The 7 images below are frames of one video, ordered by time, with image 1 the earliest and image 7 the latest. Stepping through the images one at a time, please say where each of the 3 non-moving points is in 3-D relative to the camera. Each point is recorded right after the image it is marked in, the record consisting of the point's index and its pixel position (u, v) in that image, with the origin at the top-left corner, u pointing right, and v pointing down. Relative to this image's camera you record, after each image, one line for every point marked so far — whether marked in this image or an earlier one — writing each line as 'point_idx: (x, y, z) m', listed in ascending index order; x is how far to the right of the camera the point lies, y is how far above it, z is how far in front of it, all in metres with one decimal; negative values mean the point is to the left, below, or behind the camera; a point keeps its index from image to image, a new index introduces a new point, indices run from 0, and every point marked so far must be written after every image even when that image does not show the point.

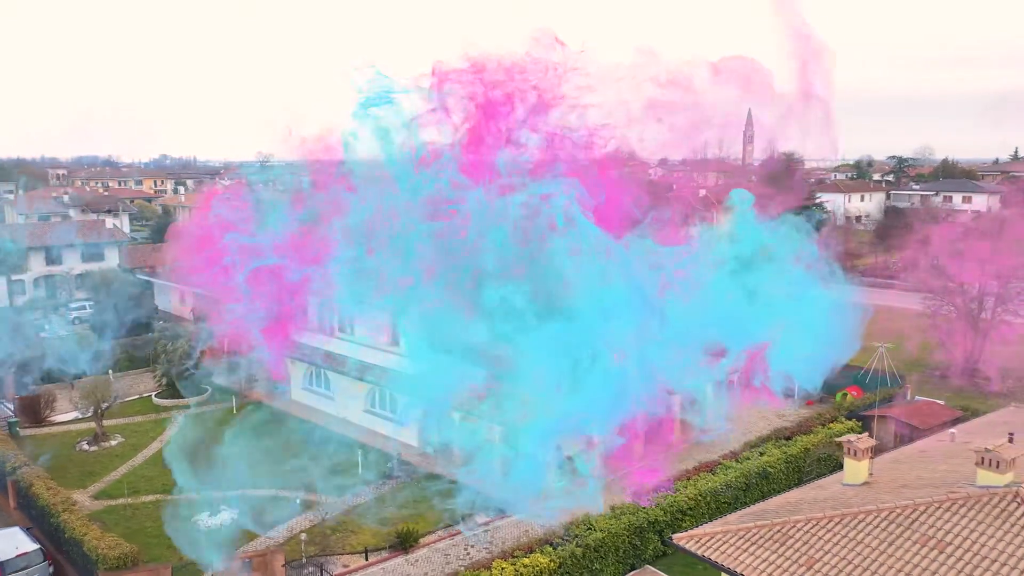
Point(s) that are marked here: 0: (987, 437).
0: (+7.5, -2.3, +13.0) m
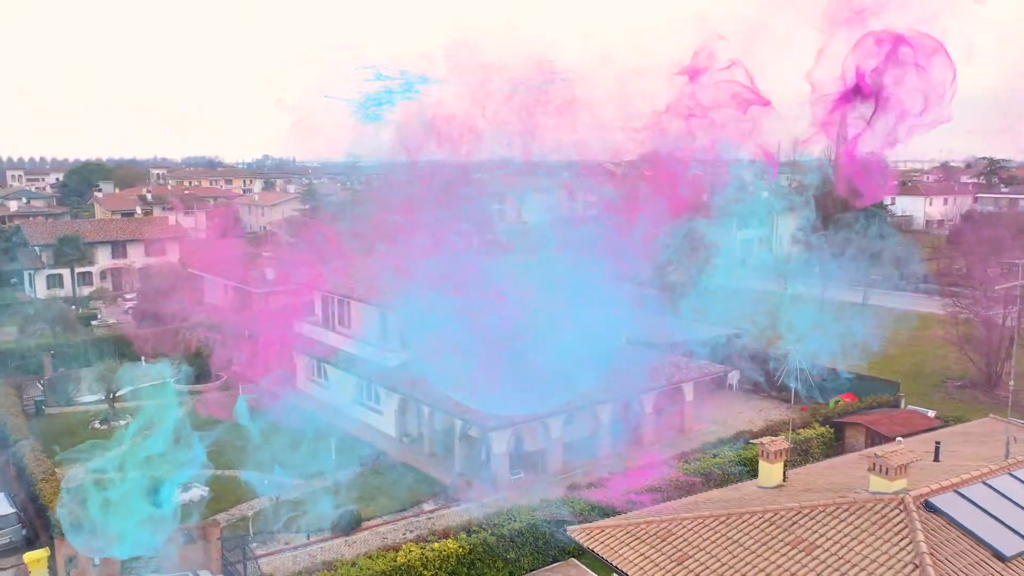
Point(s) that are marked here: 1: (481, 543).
0: (+6.4, -2.4, +12.7) m
1: (-0.5, -3.6, +11.8) m
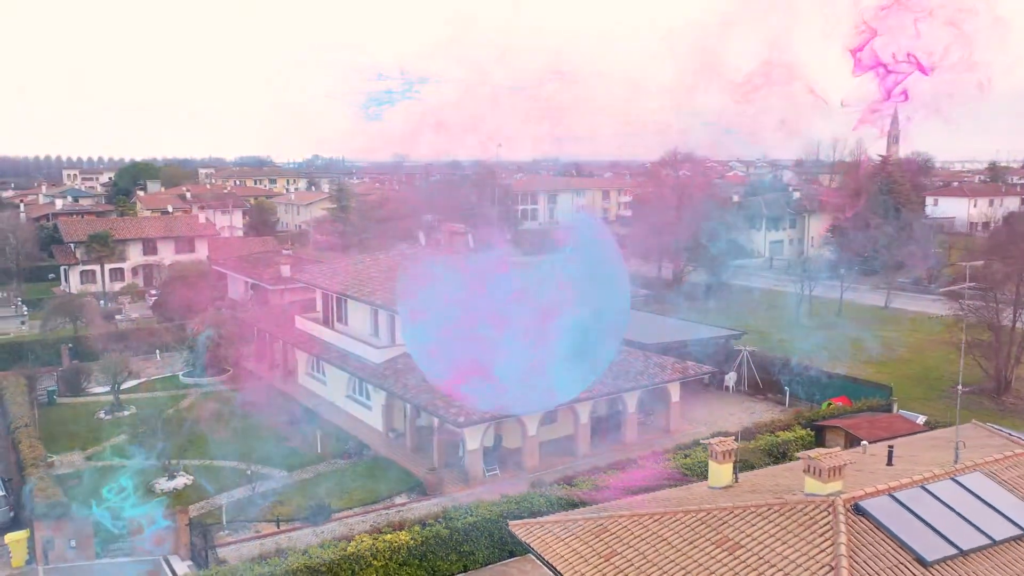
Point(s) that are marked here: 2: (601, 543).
0: (+5.7, -2.4, +12.5) m
1: (-1.2, -3.6, +12.1) m
2: (+1.1, -3.1, +10.1) m
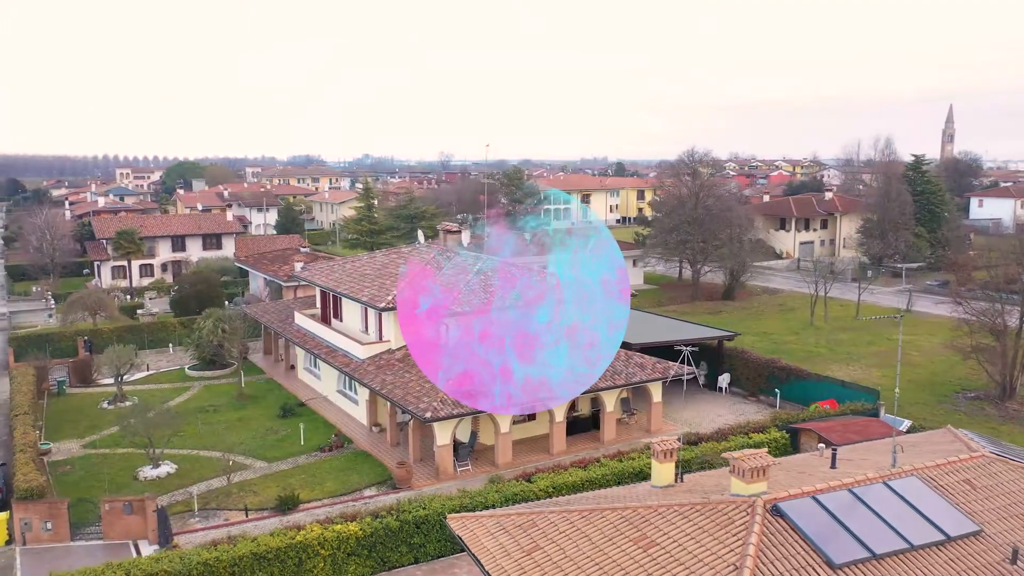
0: (+5.0, -2.4, +12.4) m
1: (-1.9, -3.6, +12.3) m
2: (+0.2, -3.1, +10.2) m
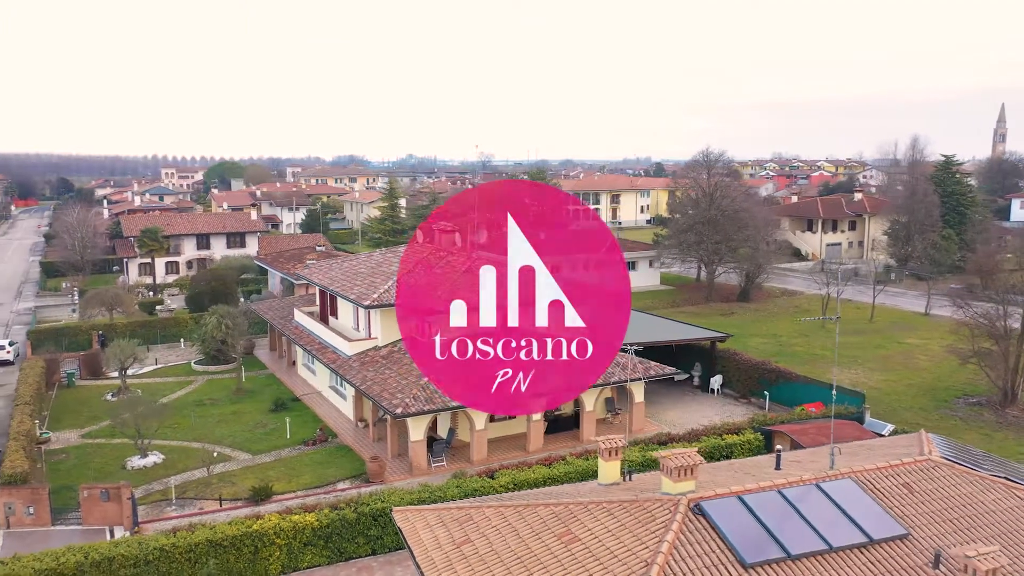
0: (+4.3, -2.5, +12.4) m
1: (-2.7, -3.5, +12.7) m
2: (-0.7, -3.1, +10.4) m
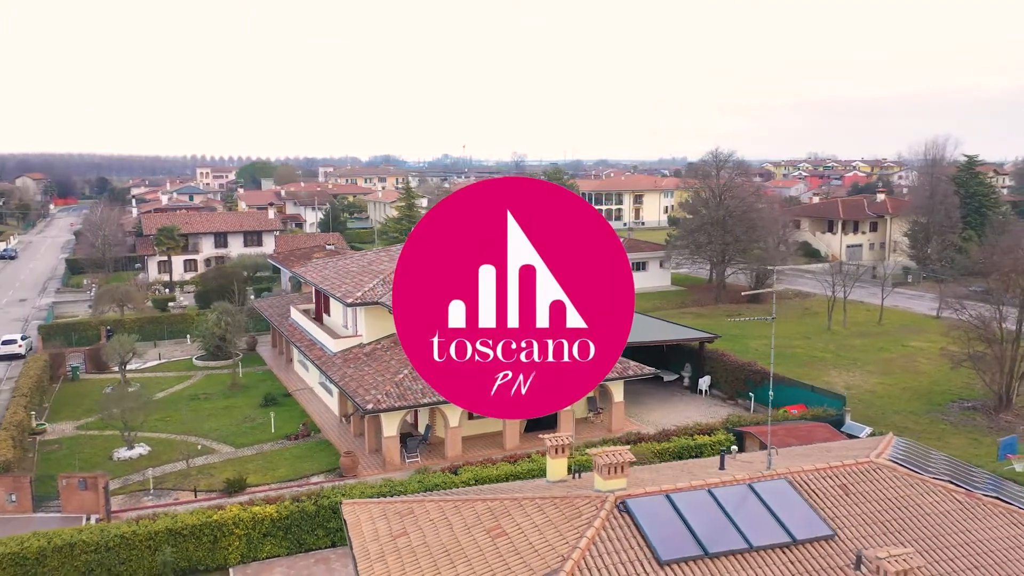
0: (+3.6, -2.5, +12.4) m
1: (-3.4, -3.5, +13.0) m
2: (-1.5, -3.0, +10.7) m
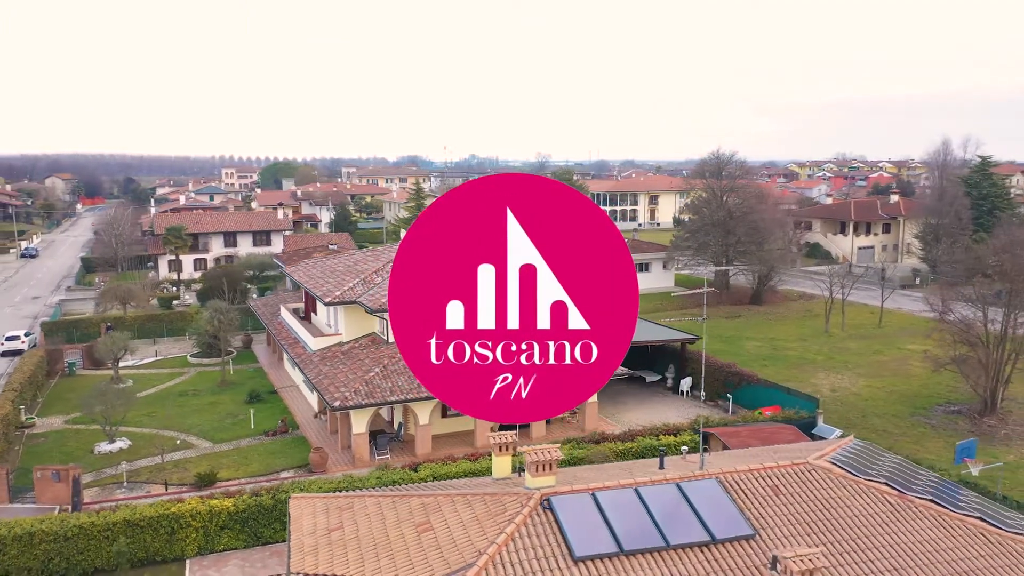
0: (+2.8, -2.5, +12.5) m
1: (-4.1, -3.5, +13.3) m
2: (-2.3, -3.0, +10.9) m
